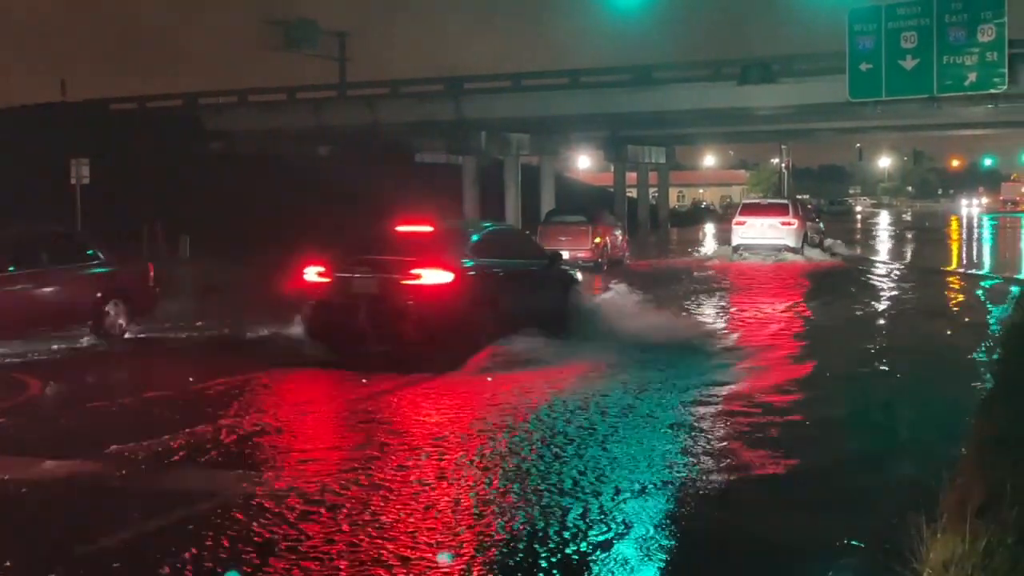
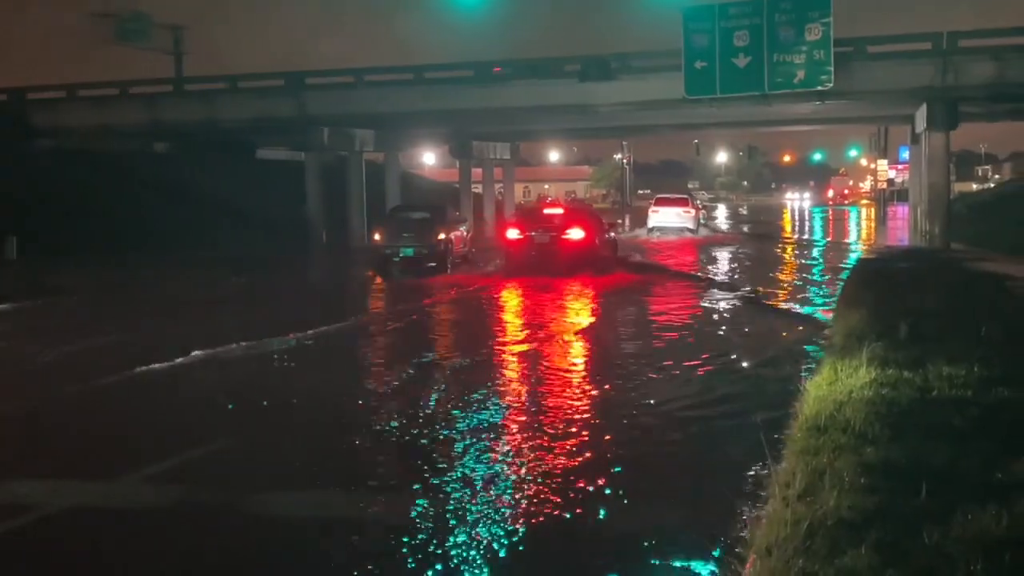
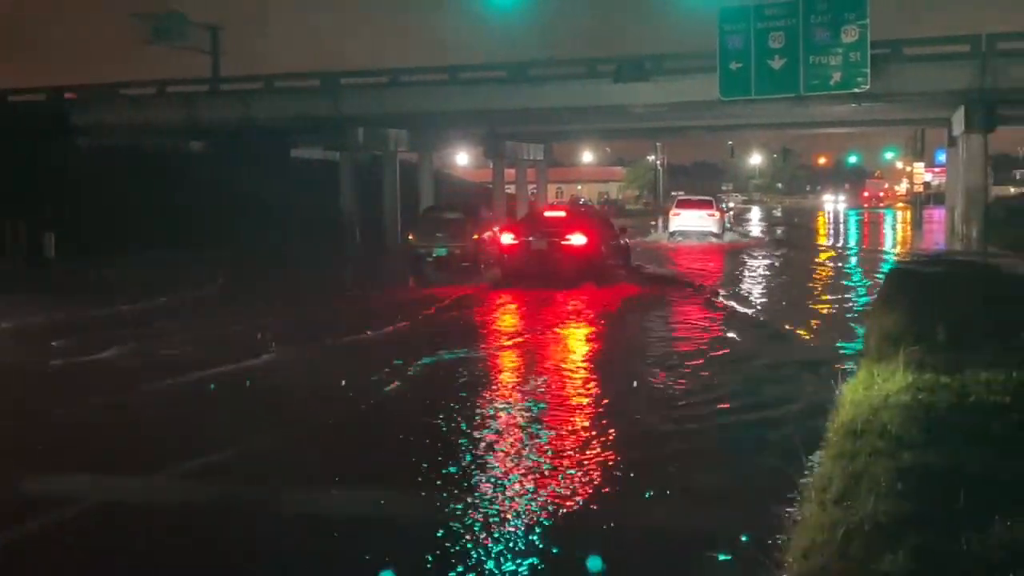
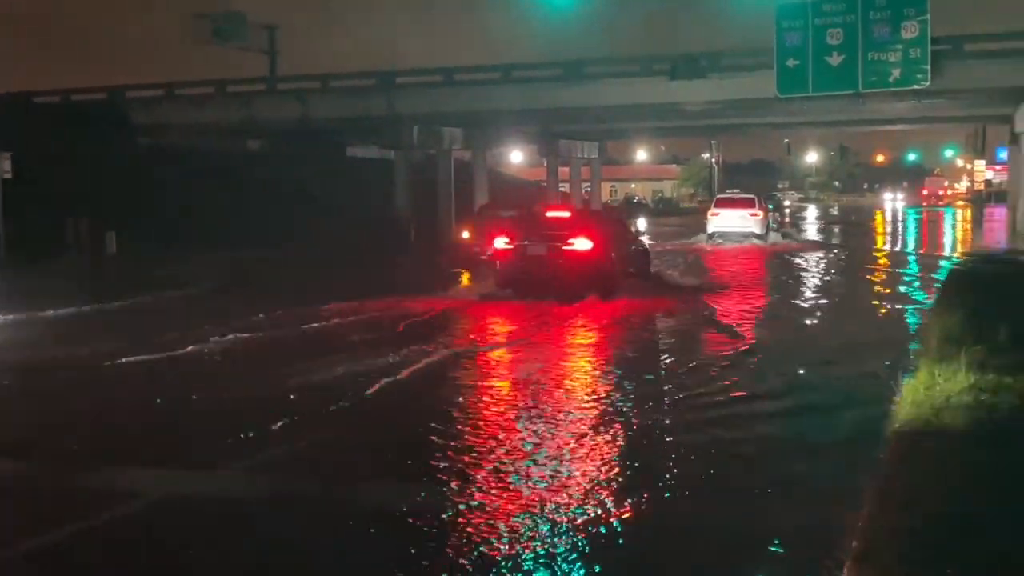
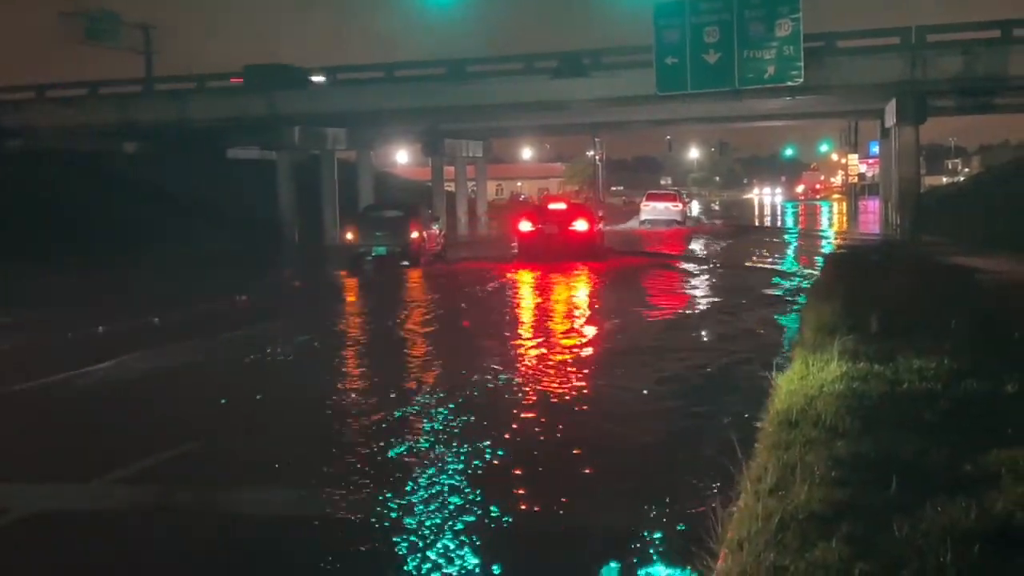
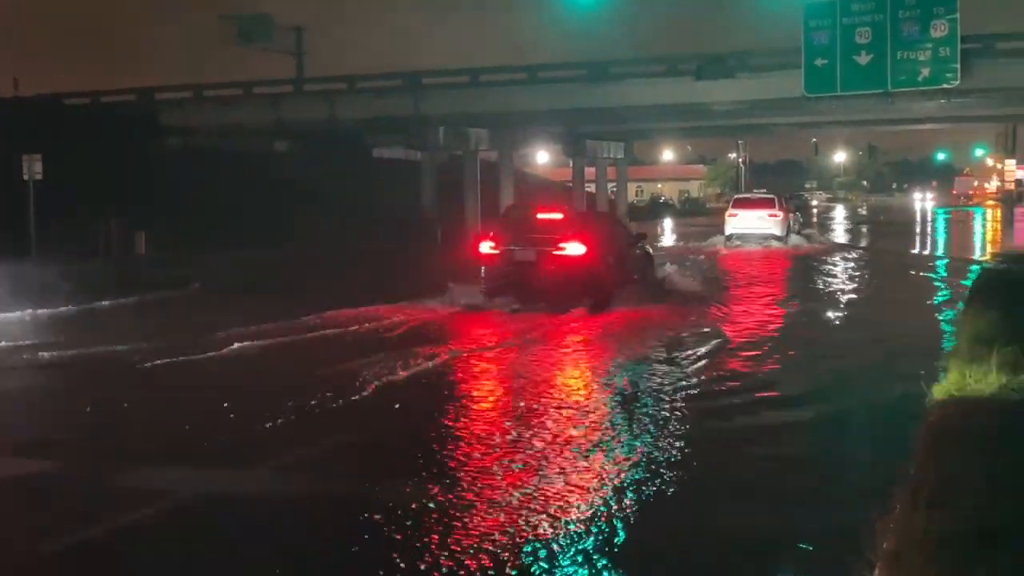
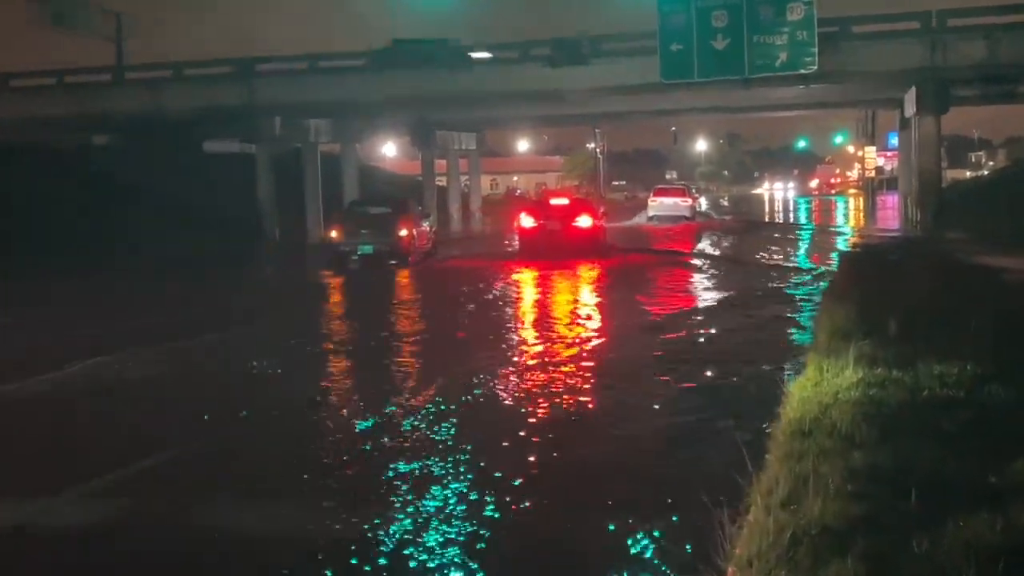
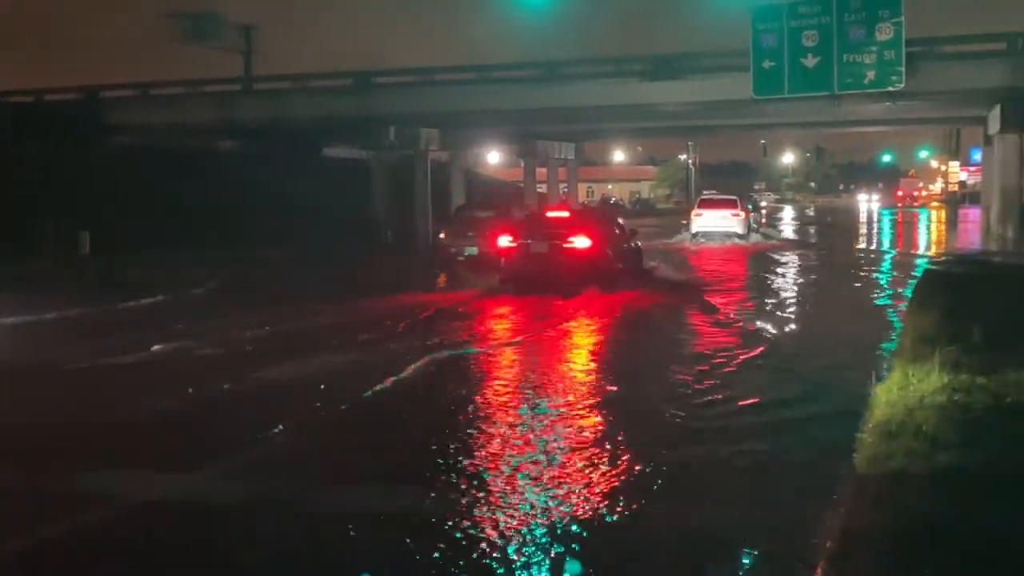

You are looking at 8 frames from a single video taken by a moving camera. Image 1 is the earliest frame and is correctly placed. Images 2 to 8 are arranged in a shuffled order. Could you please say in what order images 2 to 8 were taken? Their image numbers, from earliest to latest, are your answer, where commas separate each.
6, 4, 8, 3, 2, 5, 7
